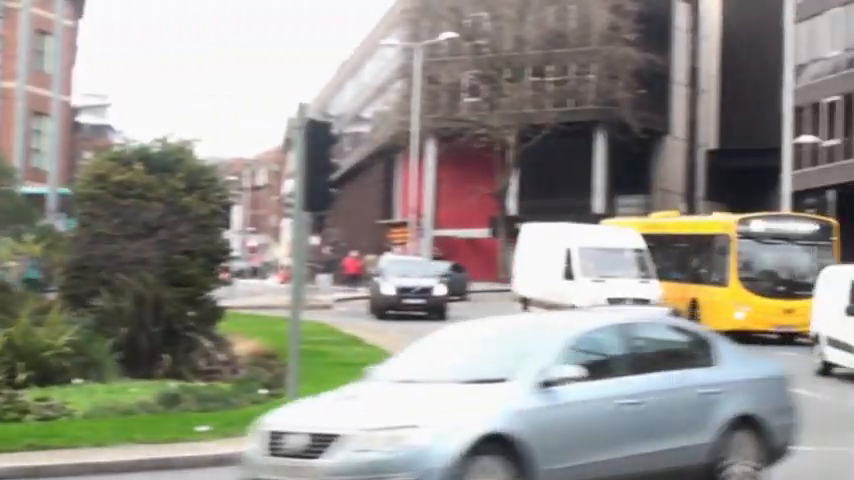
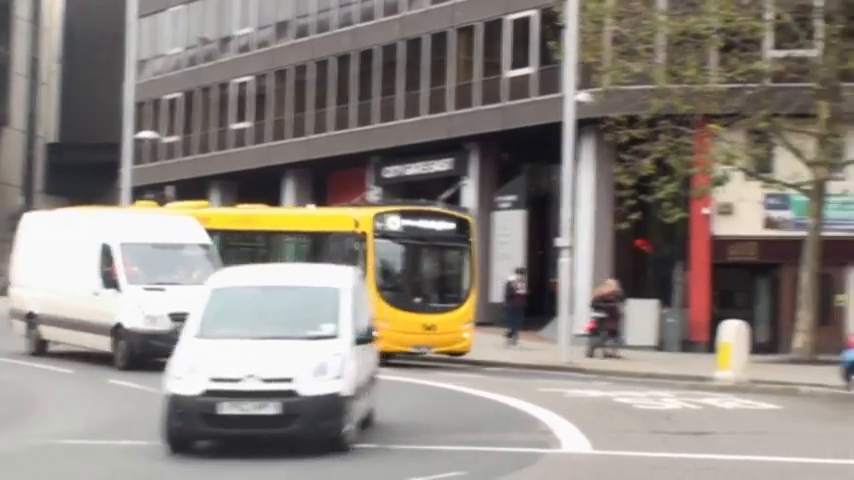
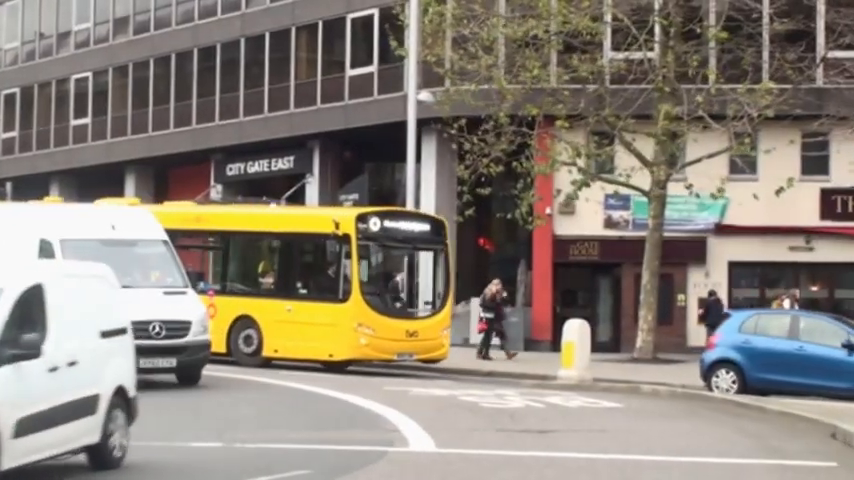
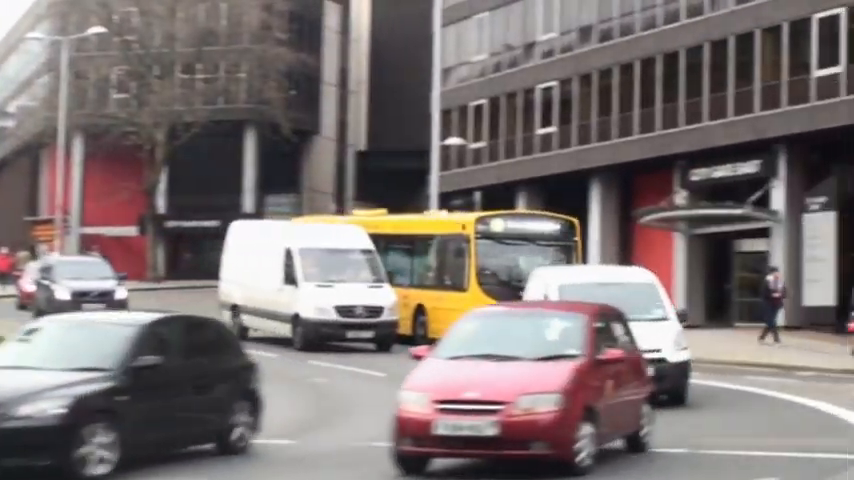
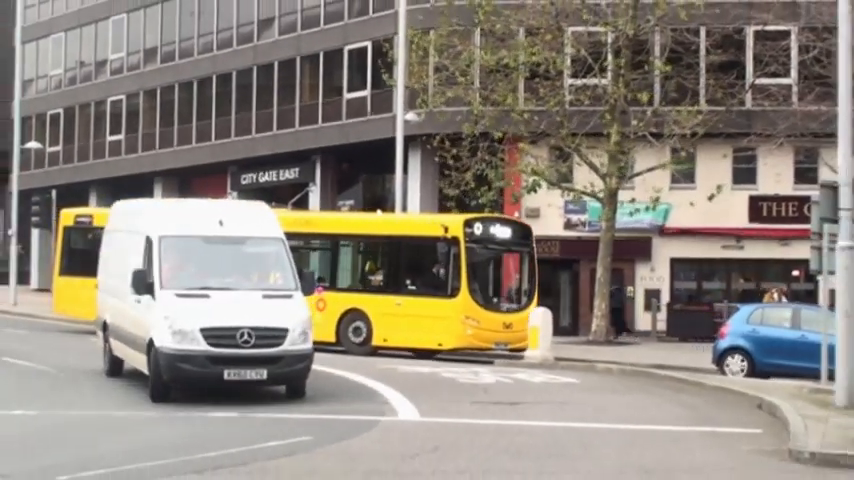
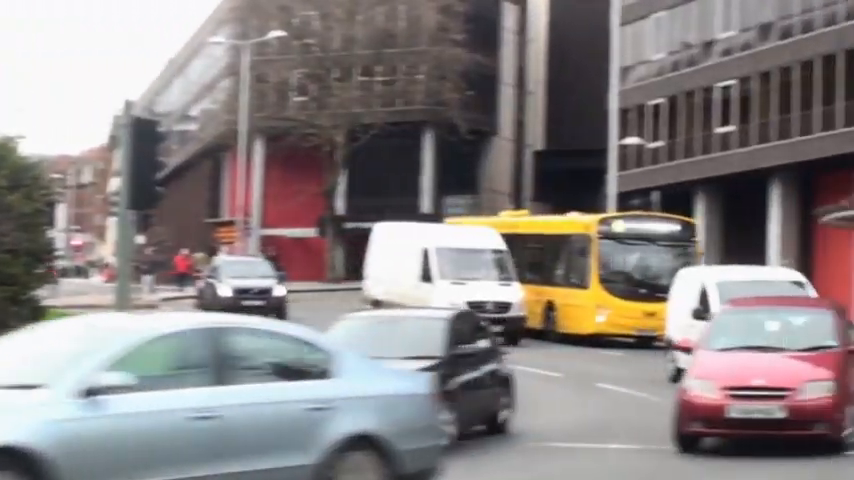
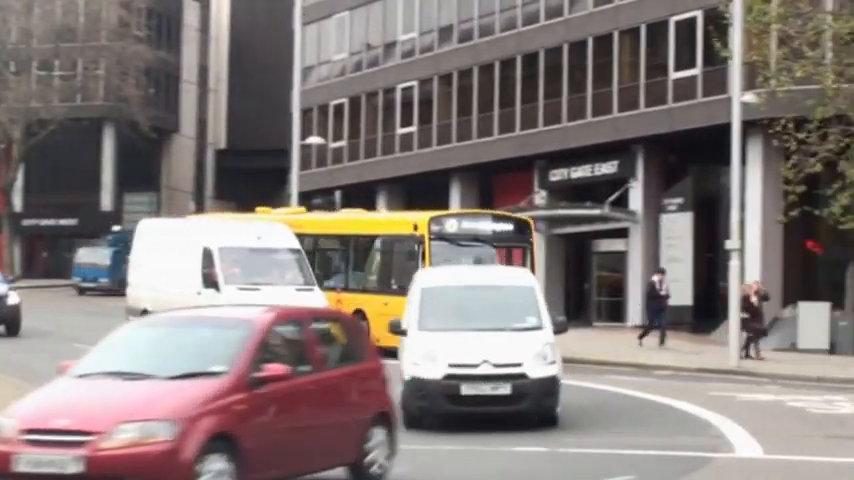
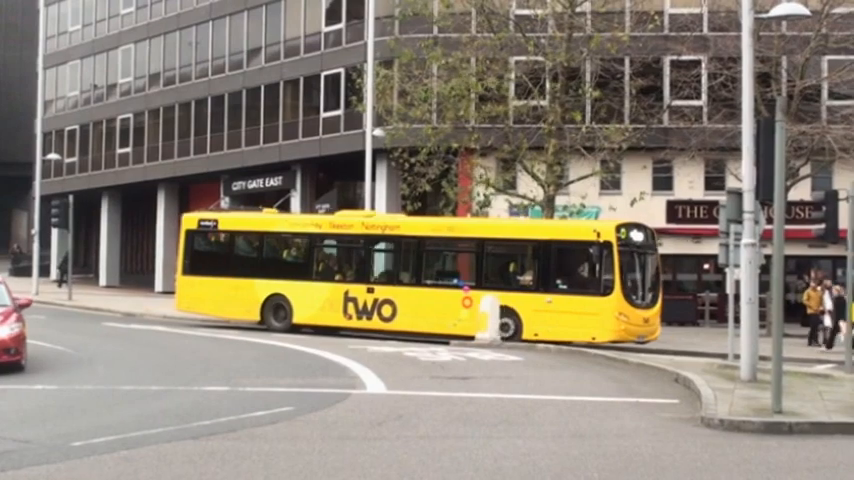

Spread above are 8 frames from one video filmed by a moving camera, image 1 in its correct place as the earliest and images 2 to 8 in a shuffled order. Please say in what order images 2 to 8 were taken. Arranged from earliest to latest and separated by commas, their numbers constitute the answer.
6, 4, 7, 2, 3, 5, 8
